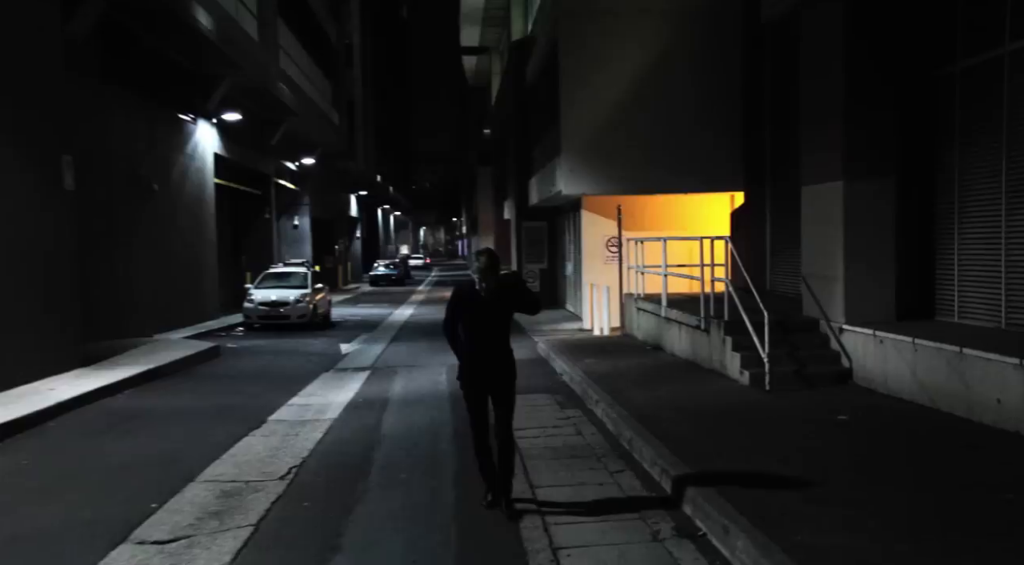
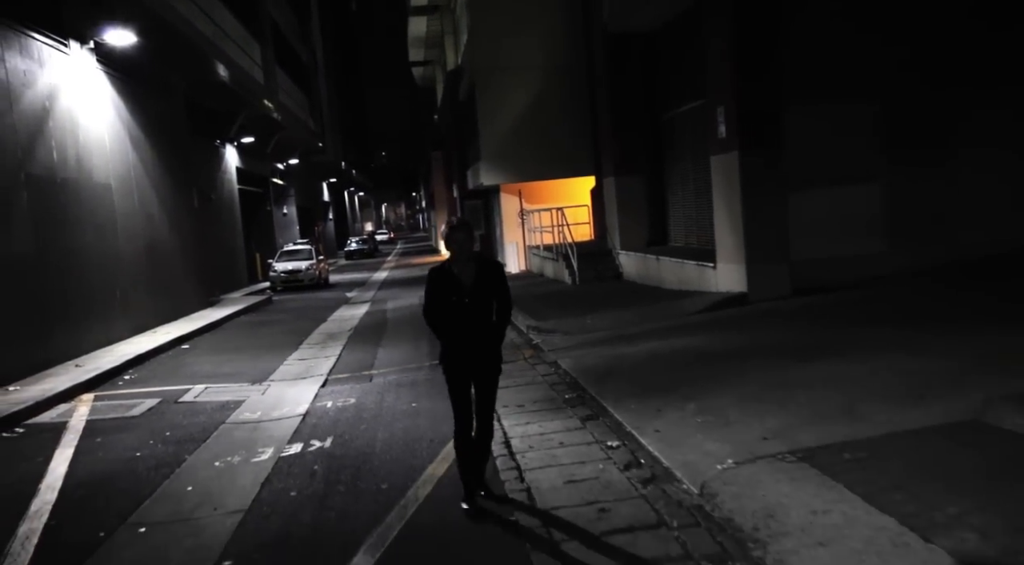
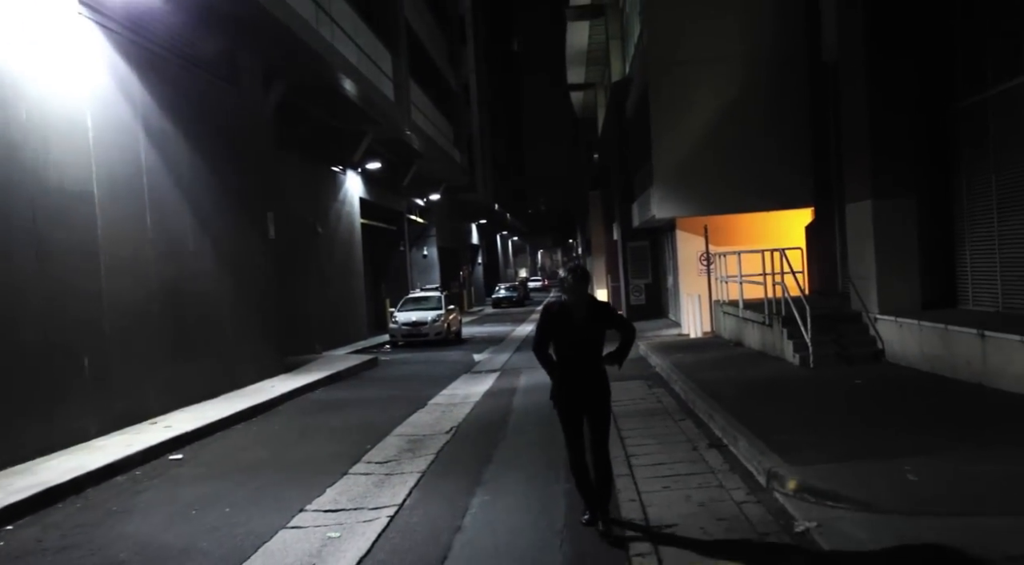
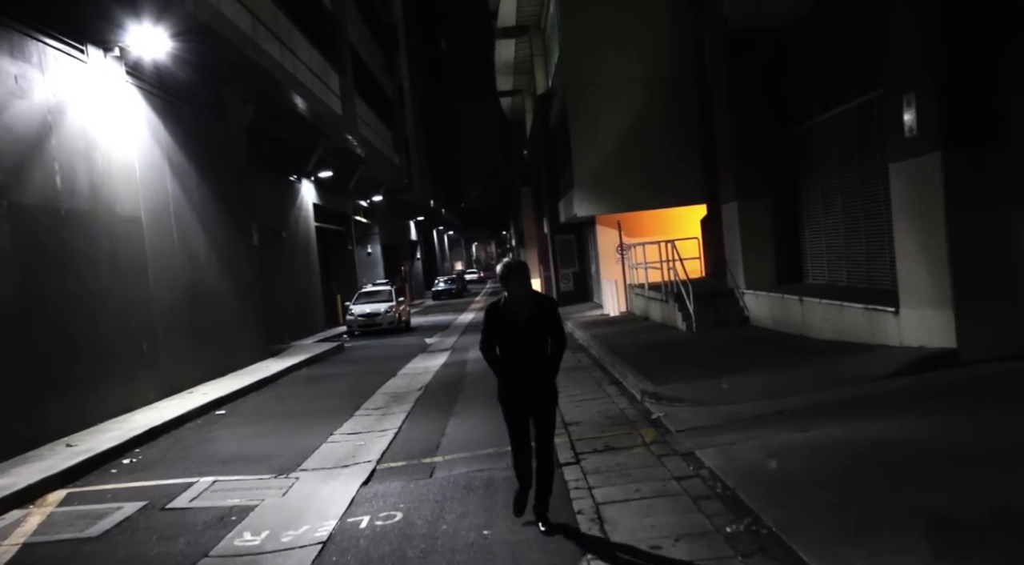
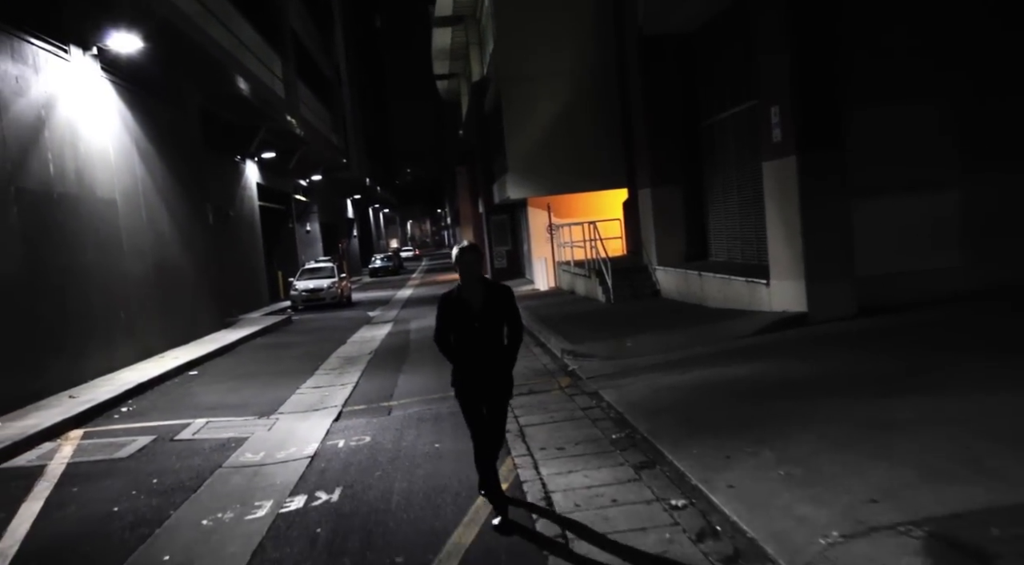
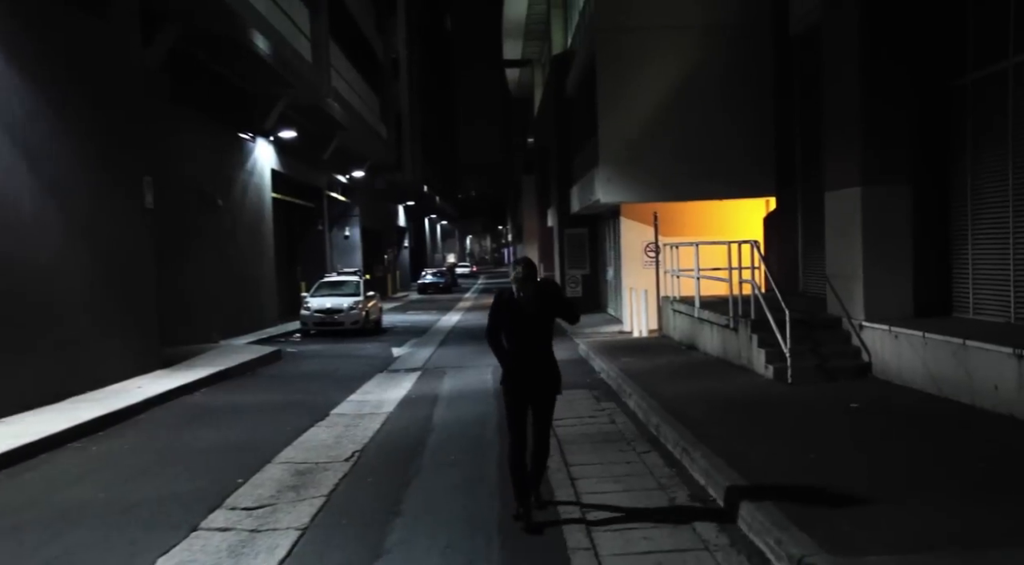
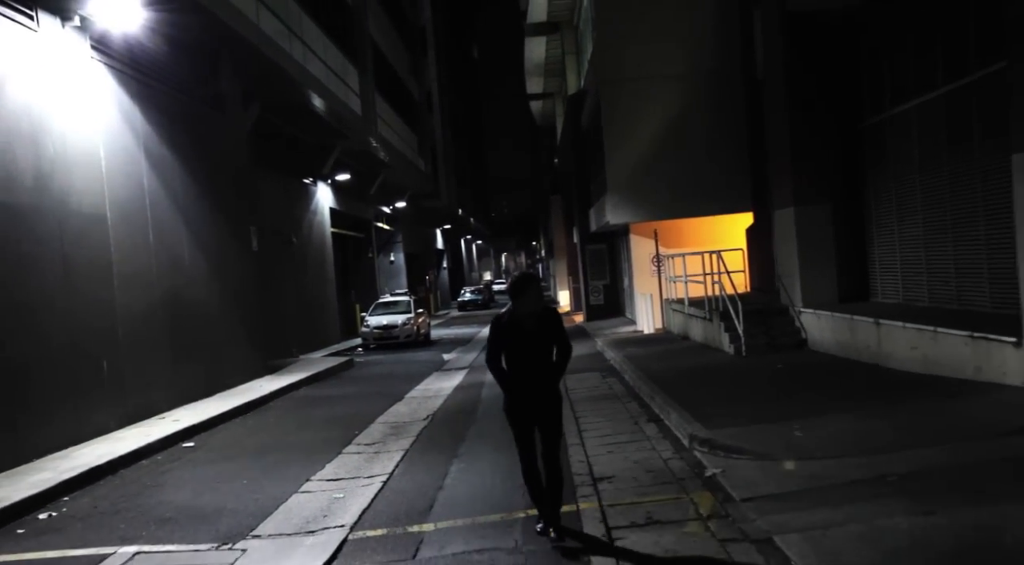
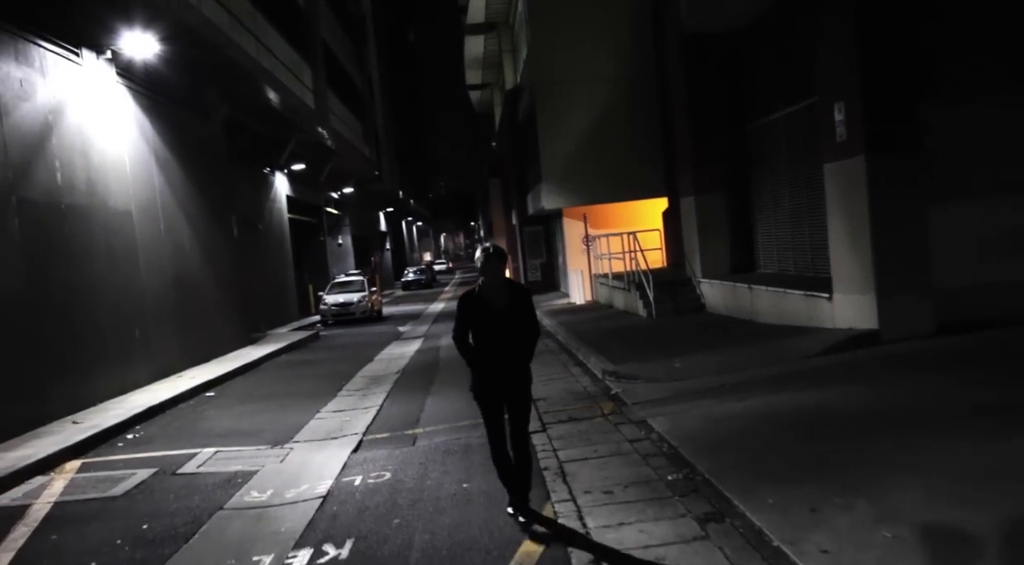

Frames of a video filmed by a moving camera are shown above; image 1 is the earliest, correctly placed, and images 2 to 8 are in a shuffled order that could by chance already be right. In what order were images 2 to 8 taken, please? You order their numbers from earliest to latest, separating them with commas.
6, 3, 7, 4, 8, 5, 2
